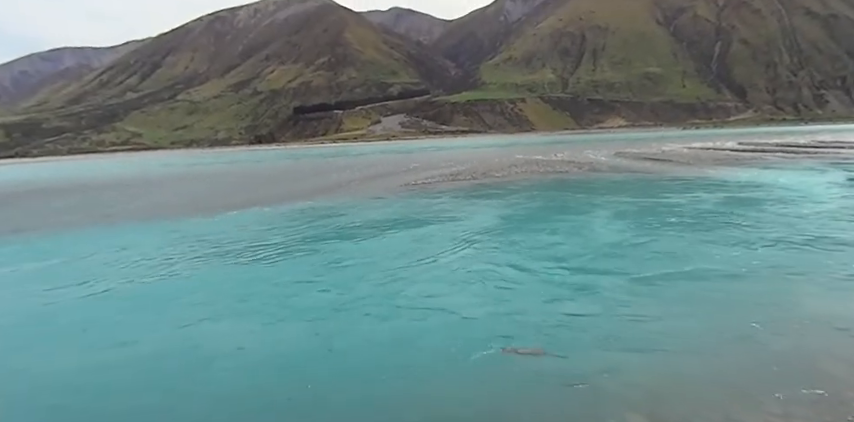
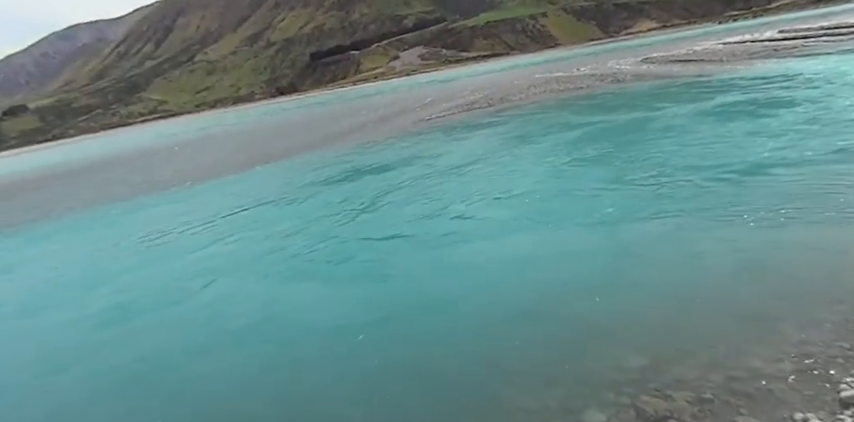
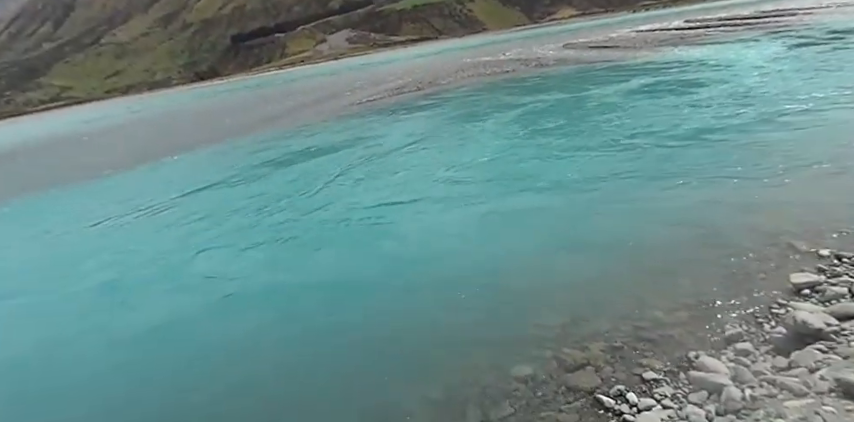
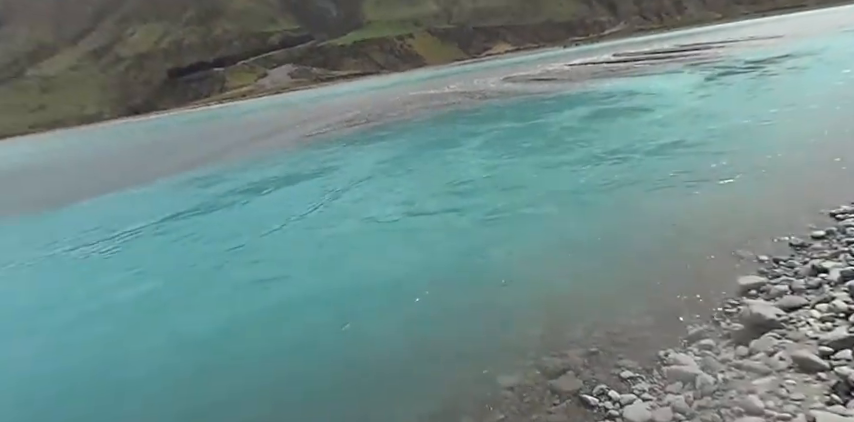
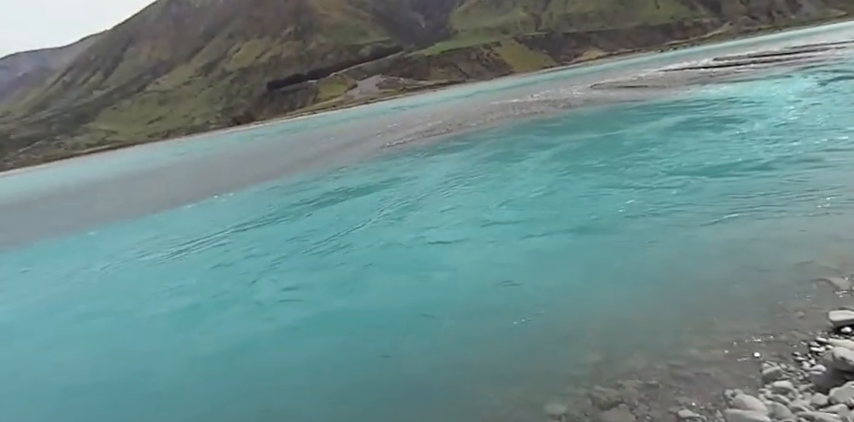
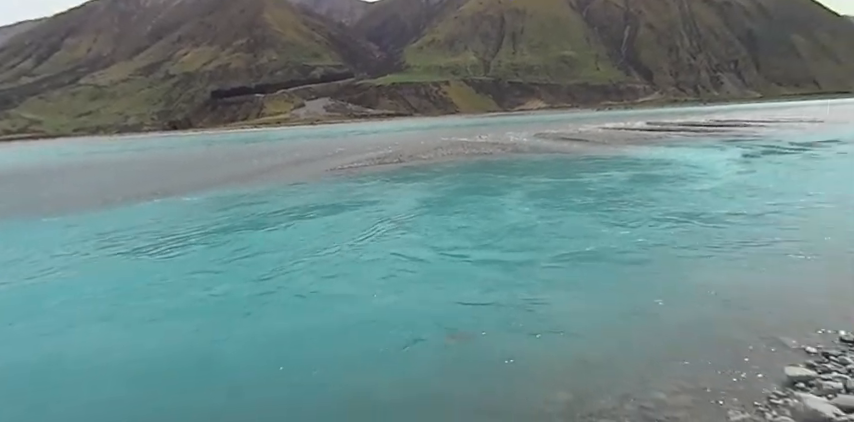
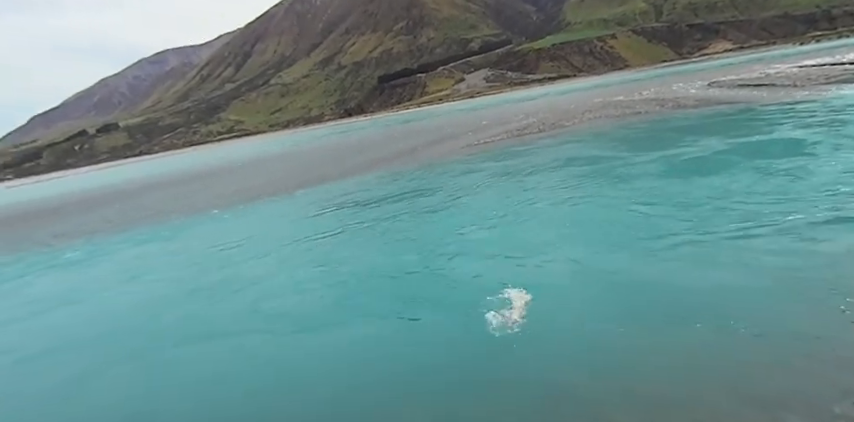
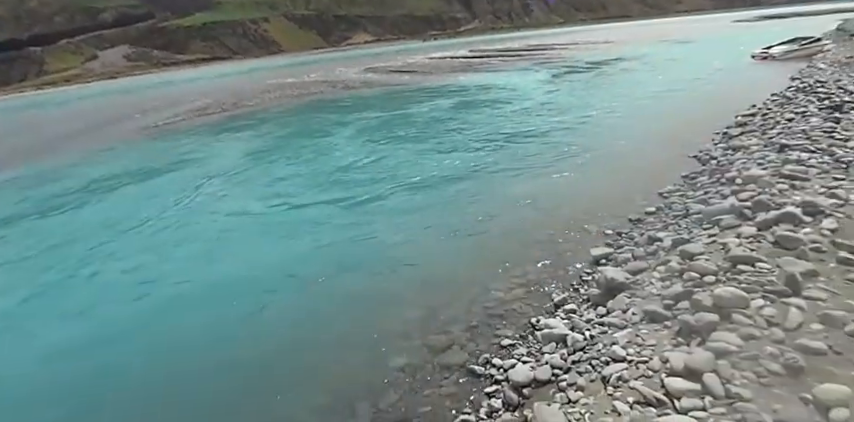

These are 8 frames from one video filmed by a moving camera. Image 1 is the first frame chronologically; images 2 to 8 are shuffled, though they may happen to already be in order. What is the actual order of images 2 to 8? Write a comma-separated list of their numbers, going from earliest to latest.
6, 8, 4, 5, 3, 2, 7
